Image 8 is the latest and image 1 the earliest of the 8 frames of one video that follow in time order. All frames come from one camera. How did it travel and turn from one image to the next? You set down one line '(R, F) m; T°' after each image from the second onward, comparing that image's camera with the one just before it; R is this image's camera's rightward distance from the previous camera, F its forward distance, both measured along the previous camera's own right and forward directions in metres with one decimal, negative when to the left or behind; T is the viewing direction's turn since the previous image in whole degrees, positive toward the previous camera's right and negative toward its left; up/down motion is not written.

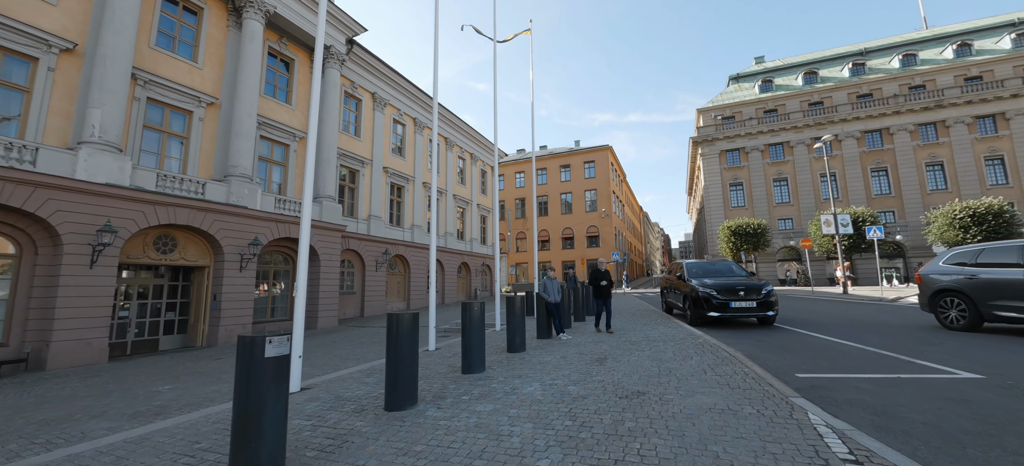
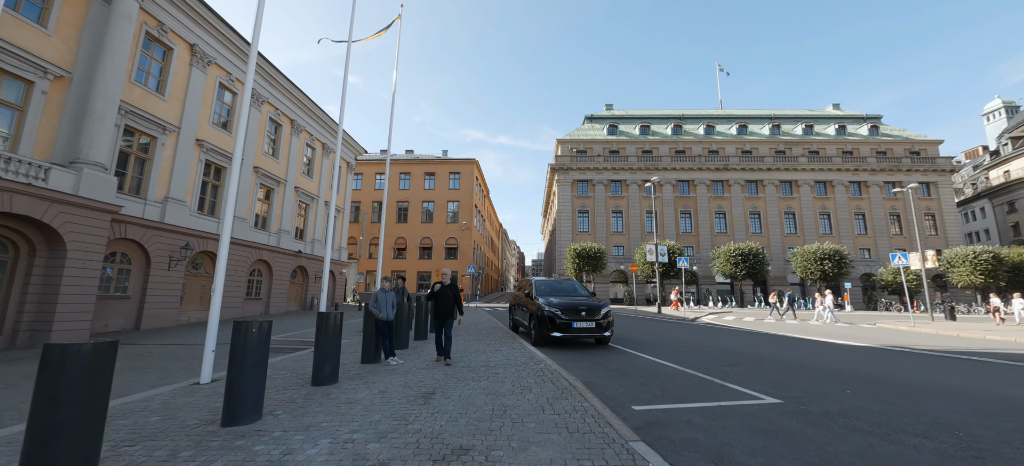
(+0.6, +1.1) m; +20°
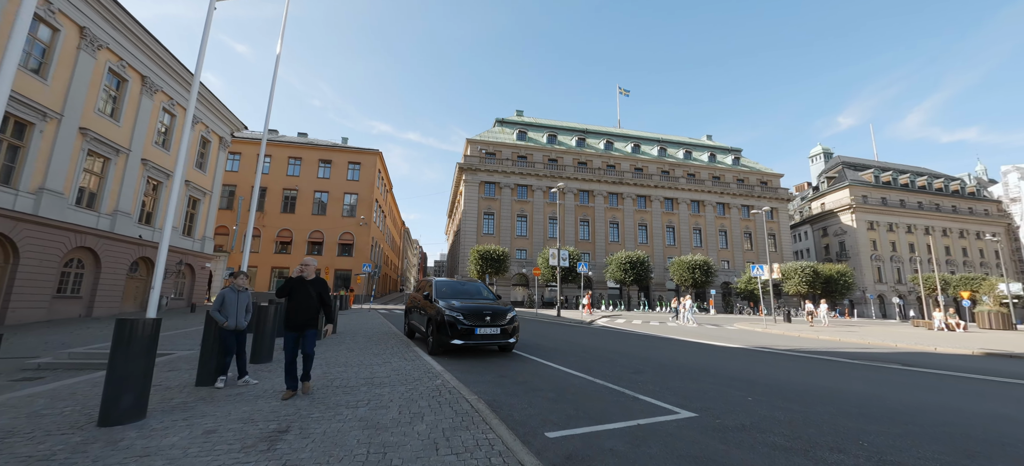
(+0.1, +0.9) m; +14°
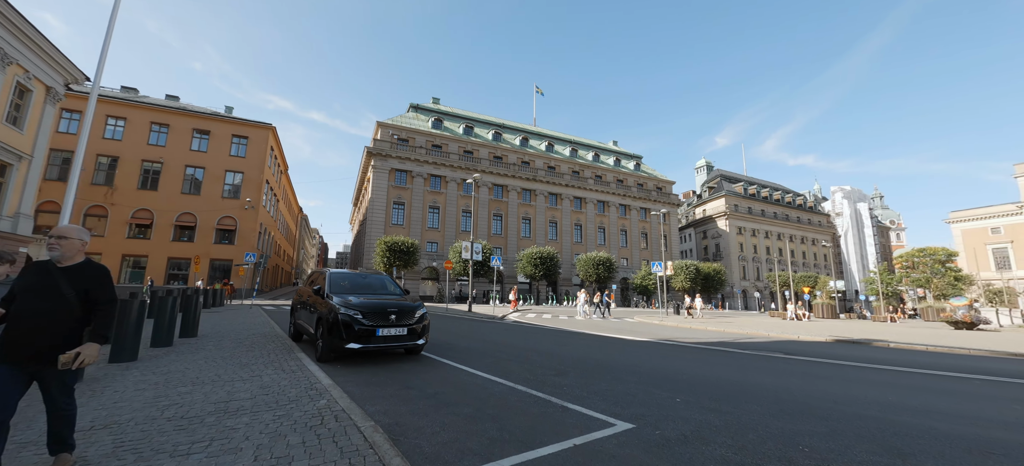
(0.0, +0.9) m; +13°
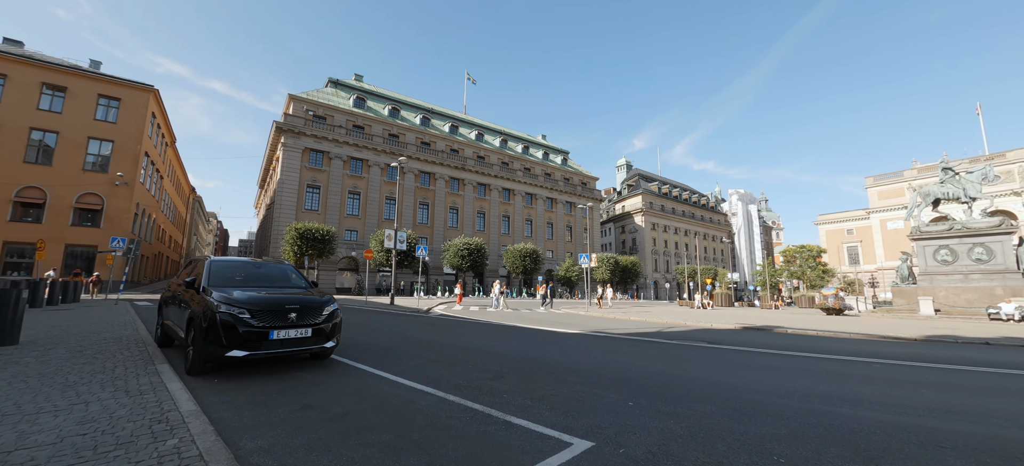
(-0.1, +0.8) m; +11°
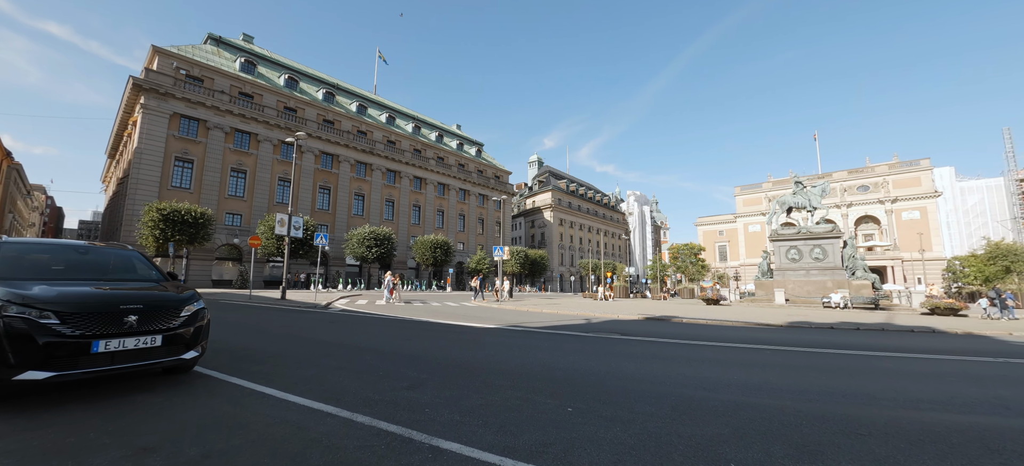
(-0.2, +0.6) m; +13°
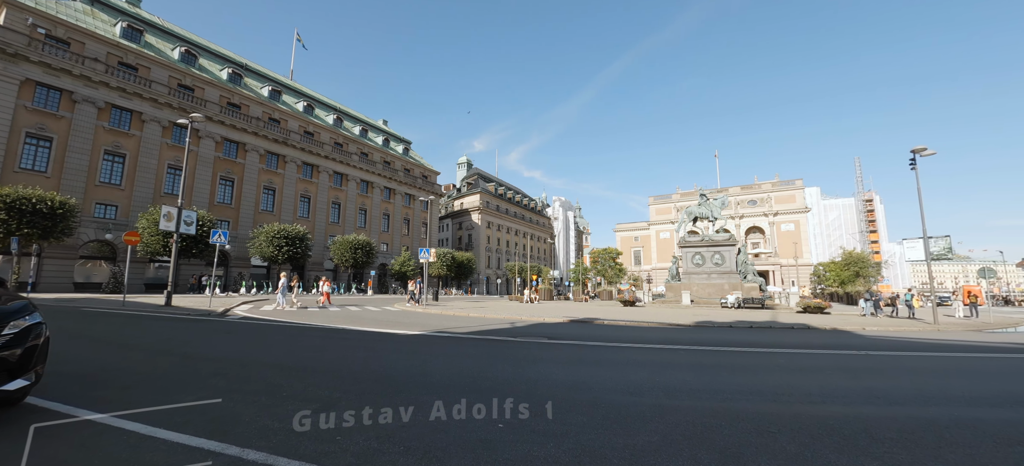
(0.0, +0.3) m; +11°
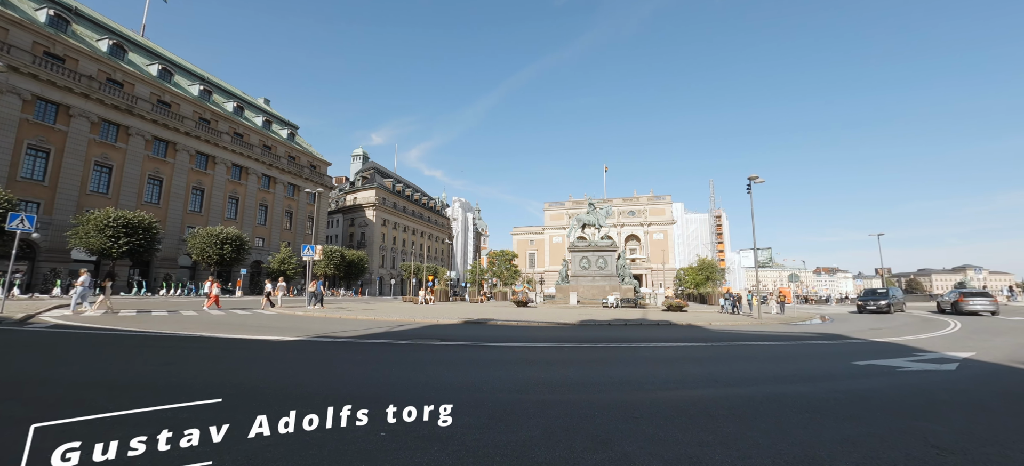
(+0.1, 0.0) m; +15°
